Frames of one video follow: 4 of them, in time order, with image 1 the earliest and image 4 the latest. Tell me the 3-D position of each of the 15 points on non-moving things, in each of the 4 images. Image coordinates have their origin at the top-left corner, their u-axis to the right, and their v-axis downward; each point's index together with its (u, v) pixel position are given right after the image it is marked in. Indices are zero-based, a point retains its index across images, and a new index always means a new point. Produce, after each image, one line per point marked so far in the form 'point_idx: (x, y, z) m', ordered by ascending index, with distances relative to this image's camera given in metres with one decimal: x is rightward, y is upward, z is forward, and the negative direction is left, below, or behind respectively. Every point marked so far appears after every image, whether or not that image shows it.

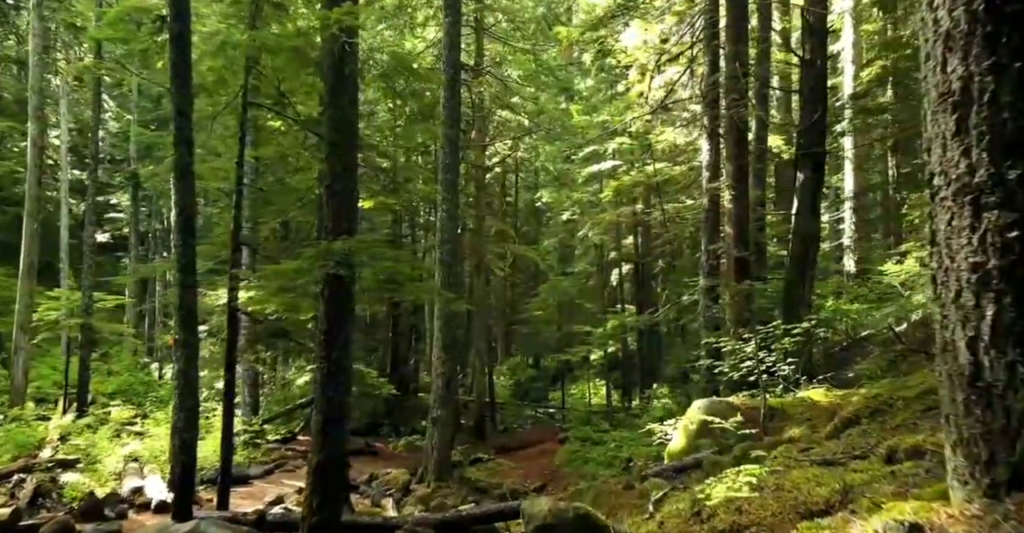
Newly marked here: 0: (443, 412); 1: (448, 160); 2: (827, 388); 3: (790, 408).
0: (-1.4, -2.9, +17.9) m
1: (-1.3, +2.1, +17.9) m
2: (+3.8, -1.5, +11.0) m
3: (+3.2, -1.6, +10.2) m
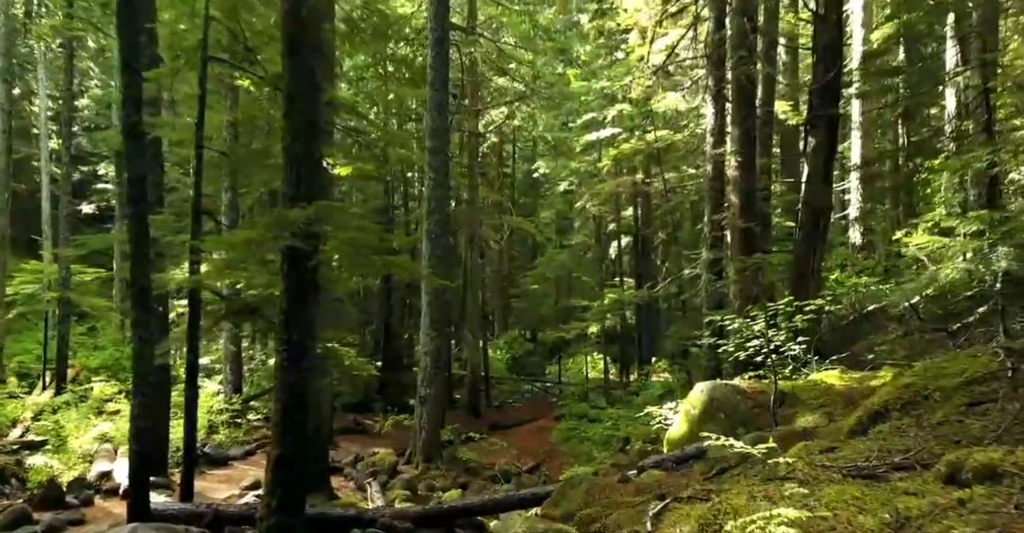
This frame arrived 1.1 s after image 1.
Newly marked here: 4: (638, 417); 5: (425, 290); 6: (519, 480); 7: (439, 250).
0: (-1.5, -2.4, +17.1) m
1: (-1.4, +2.6, +16.9) m
2: (+3.7, -1.2, +10.1) m
3: (+3.0, -1.3, +9.3) m
4: (+2.6, -3.1, +18.9) m
5: (-1.6, -0.4, +16.8) m
6: (+0.1, -3.9, +16.7) m
7: (-1.4, +0.3, +16.9) m
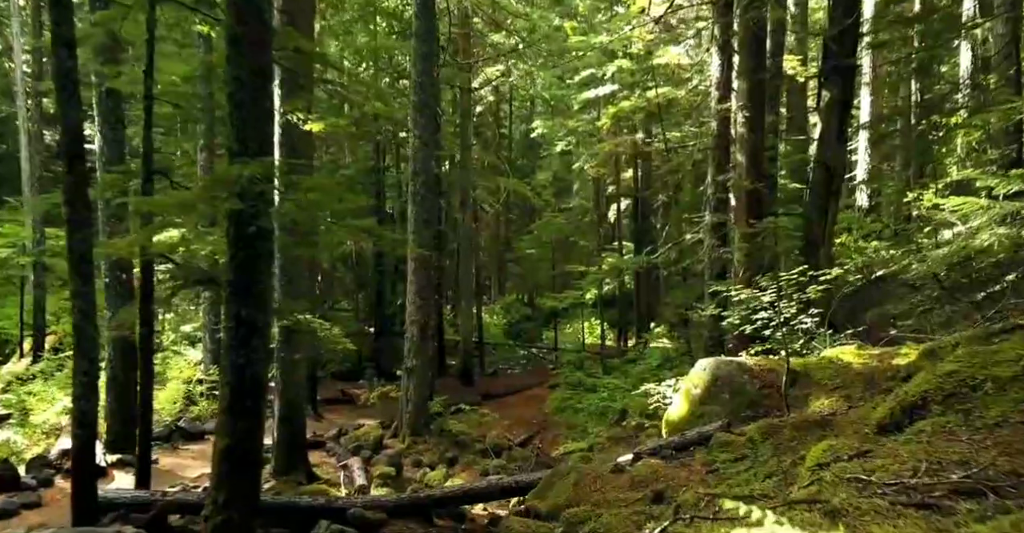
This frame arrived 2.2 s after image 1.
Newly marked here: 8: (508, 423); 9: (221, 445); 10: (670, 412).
0: (-1.7, -1.7, +16.3) m
1: (-1.6, +3.3, +15.8) m
2: (+3.5, -0.8, +9.2) m
3: (+2.9, -1.0, +8.4) m
4: (+2.5, -2.4, +18.0) m
5: (-1.8, +0.2, +15.9) m
6: (-0.1, -3.3, +15.9) m
7: (-1.5, +0.9, +16.0) m
8: (-0.1, -3.3, +19.4) m
9: (-2.2, -1.3, +6.7) m
10: (+1.6, -1.5, +9.2) m
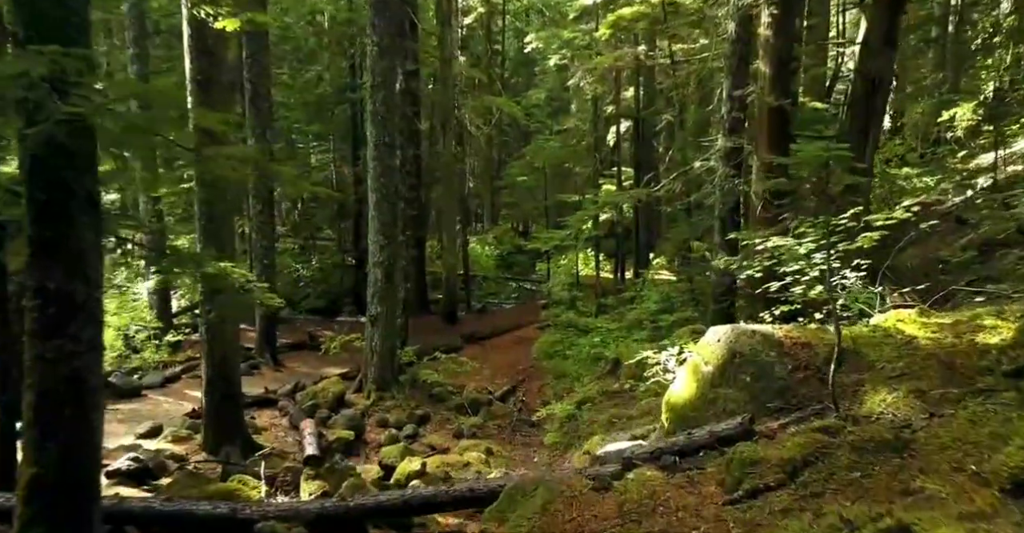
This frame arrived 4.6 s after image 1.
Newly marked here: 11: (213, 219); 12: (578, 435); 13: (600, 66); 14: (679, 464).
0: (-2.0, -0.7, +14.2) m
1: (-1.9, +4.3, +13.4) m
2: (+3.2, -0.3, +7.1) m
3: (+2.5, -0.6, +6.4) m
4: (+2.1, -1.2, +16.0) m
5: (-2.1, +1.2, +13.7) m
6: (-0.4, -2.3, +14.0) m
7: (-1.9, +2.0, +13.7) m
8: (-0.4, -2.0, +17.5) m
9: (-2.5, -1.1, +4.7) m
10: (+1.3, -1.0, +7.2) m
11: (-3.4, +0.5, +10.2) m
12: (+0.9, -2.2, +11.8) m
13: (+1.8, +4.2, +18.7) m
14: (+1.1, -1.3, +5.9) m
